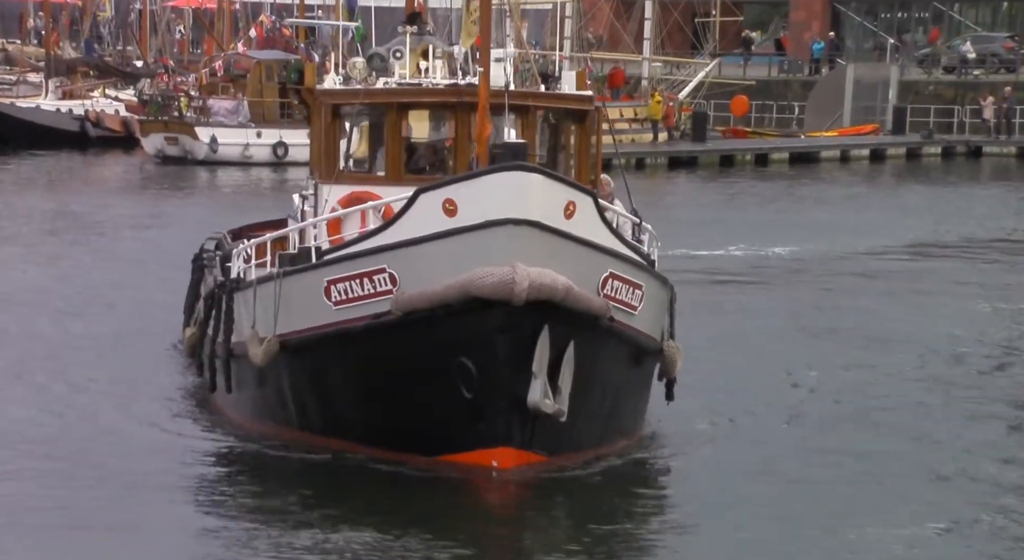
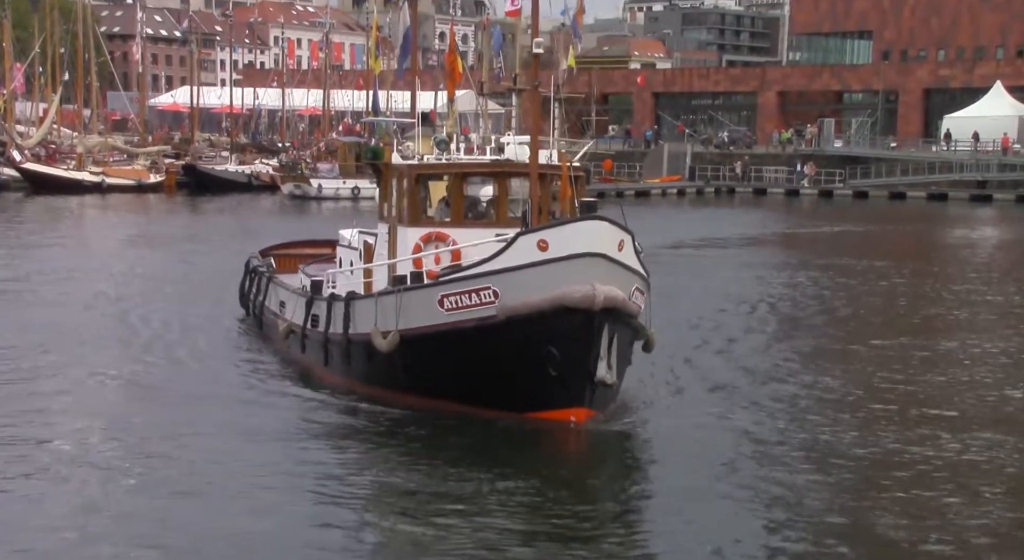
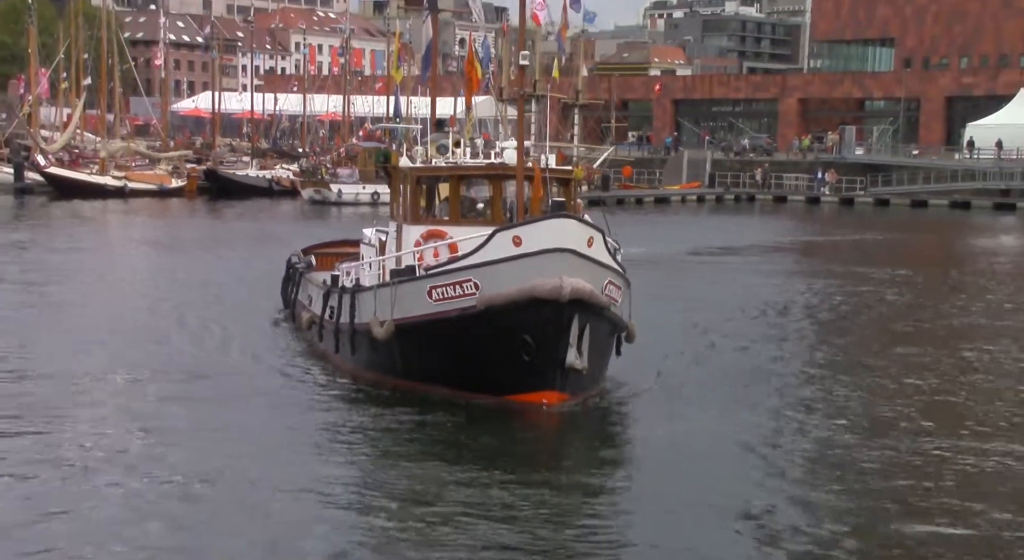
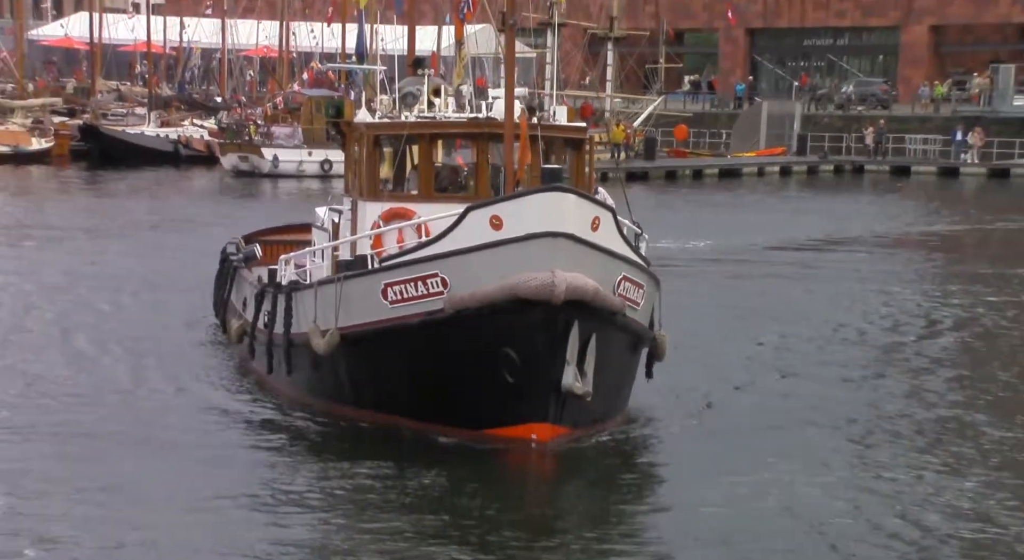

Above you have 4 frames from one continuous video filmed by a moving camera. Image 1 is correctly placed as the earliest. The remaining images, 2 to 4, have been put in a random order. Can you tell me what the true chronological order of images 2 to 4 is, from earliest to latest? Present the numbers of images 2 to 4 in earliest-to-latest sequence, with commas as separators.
4, 3, 2
